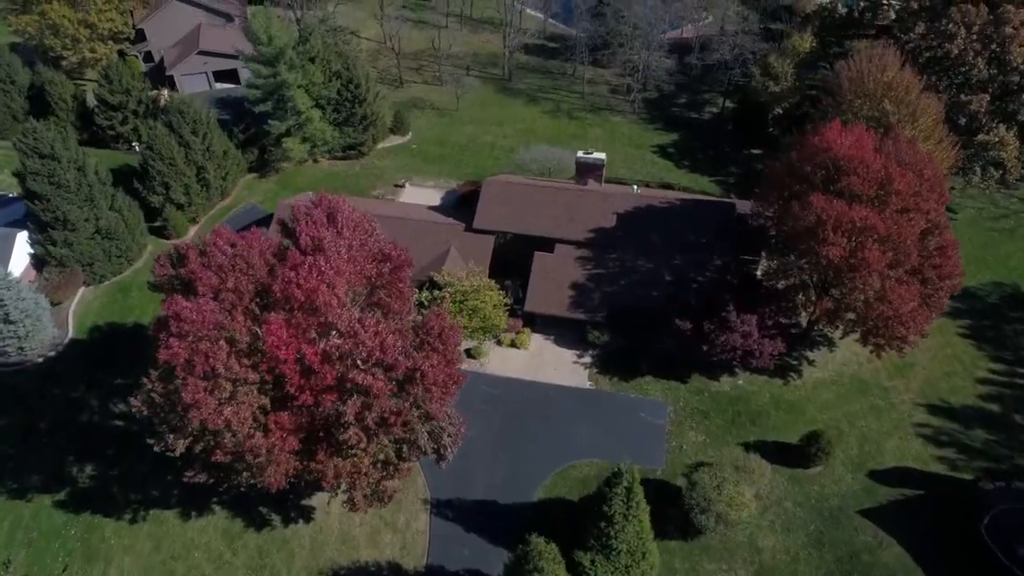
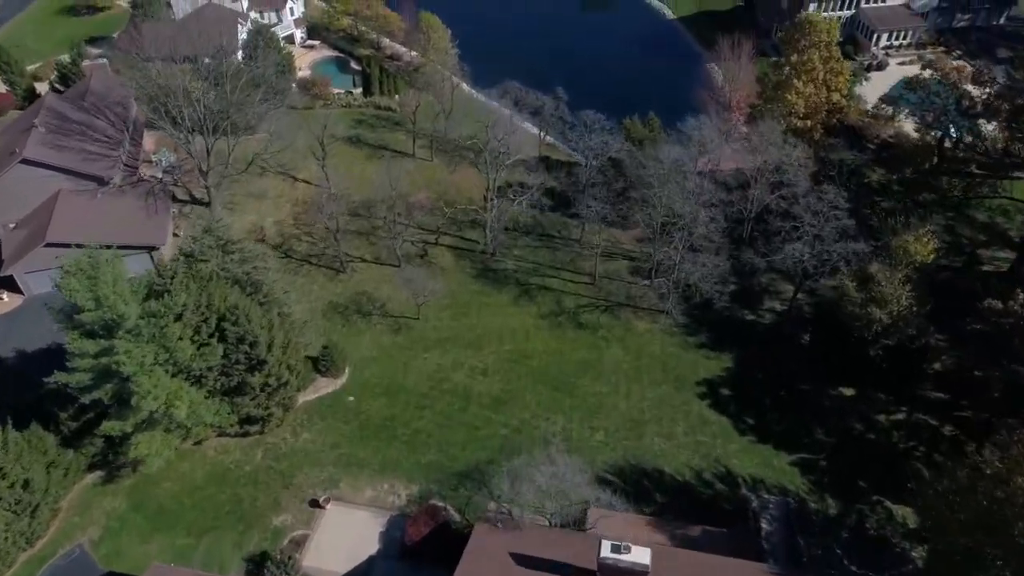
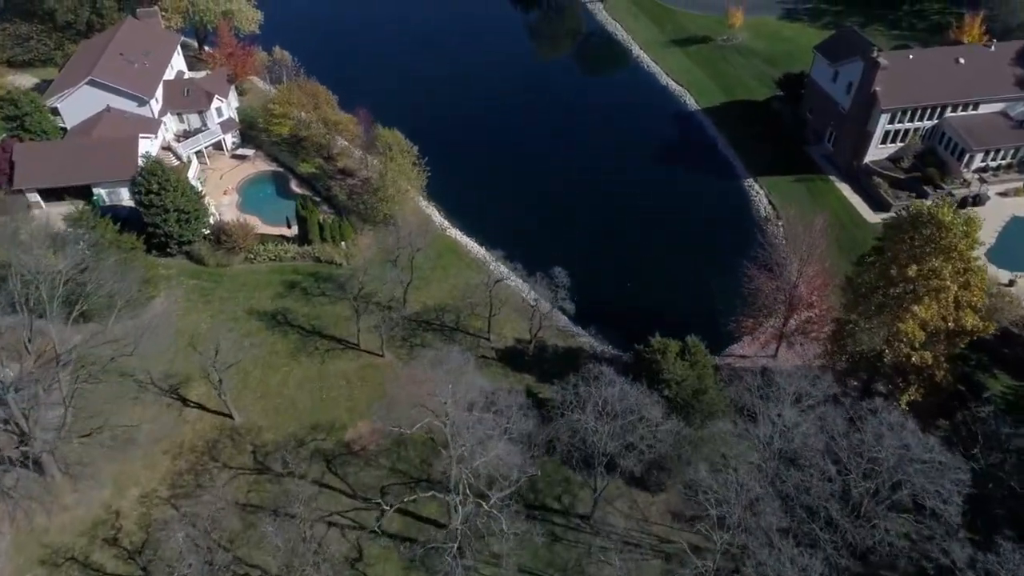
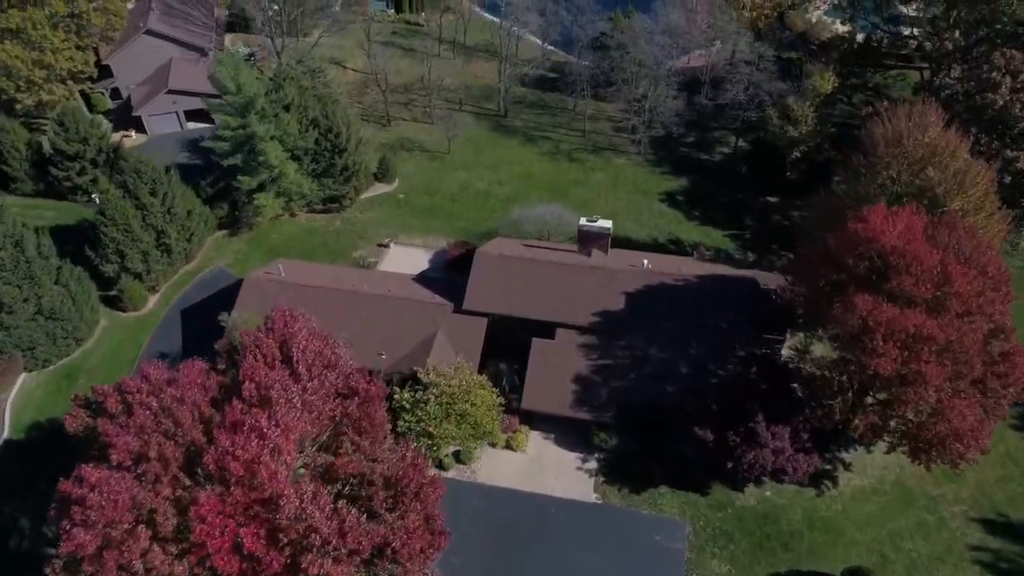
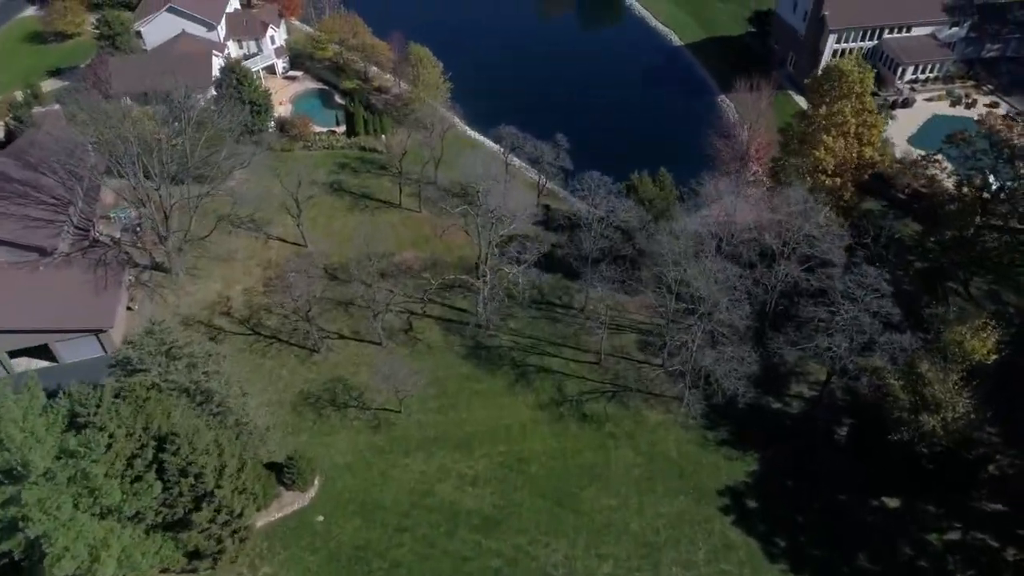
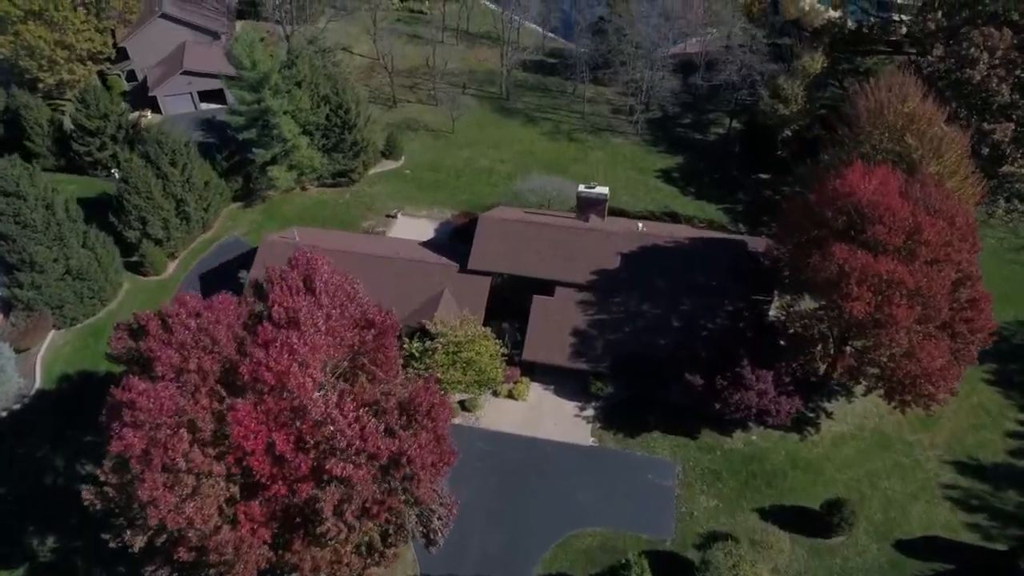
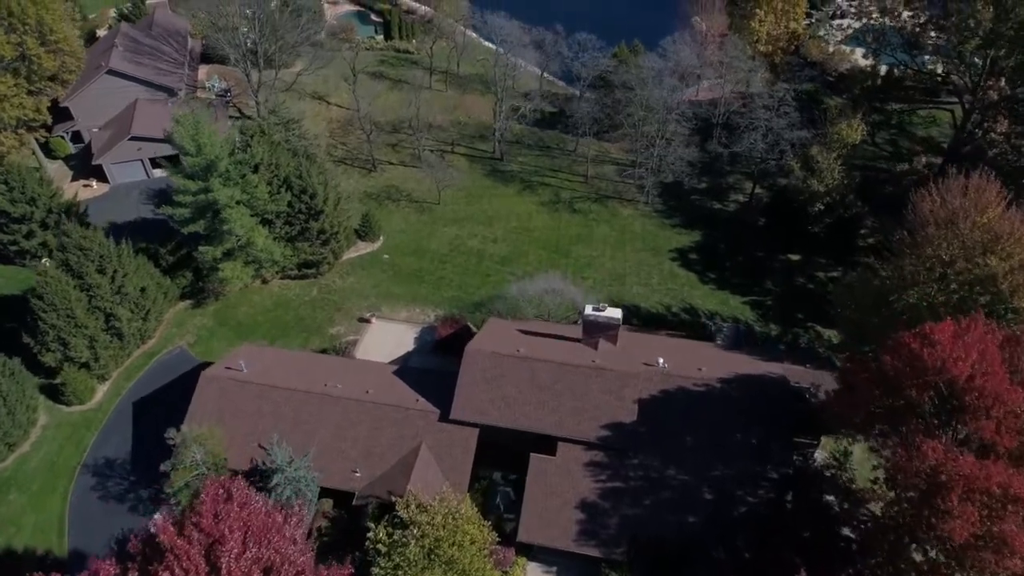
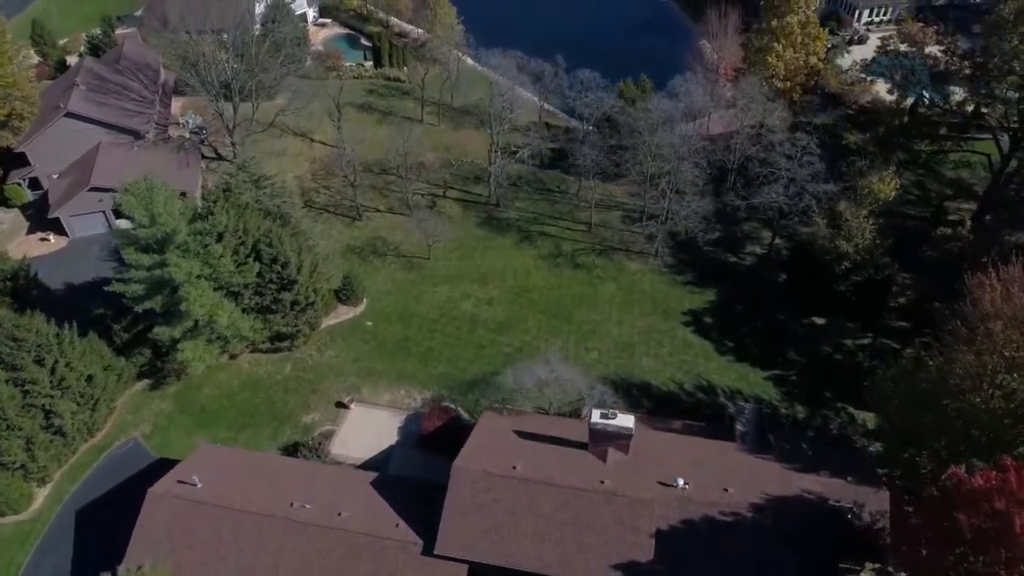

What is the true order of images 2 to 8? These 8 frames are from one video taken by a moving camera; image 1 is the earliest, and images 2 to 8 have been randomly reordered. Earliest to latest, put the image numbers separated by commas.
6, 4, 7, 8, 2, 5, 3
